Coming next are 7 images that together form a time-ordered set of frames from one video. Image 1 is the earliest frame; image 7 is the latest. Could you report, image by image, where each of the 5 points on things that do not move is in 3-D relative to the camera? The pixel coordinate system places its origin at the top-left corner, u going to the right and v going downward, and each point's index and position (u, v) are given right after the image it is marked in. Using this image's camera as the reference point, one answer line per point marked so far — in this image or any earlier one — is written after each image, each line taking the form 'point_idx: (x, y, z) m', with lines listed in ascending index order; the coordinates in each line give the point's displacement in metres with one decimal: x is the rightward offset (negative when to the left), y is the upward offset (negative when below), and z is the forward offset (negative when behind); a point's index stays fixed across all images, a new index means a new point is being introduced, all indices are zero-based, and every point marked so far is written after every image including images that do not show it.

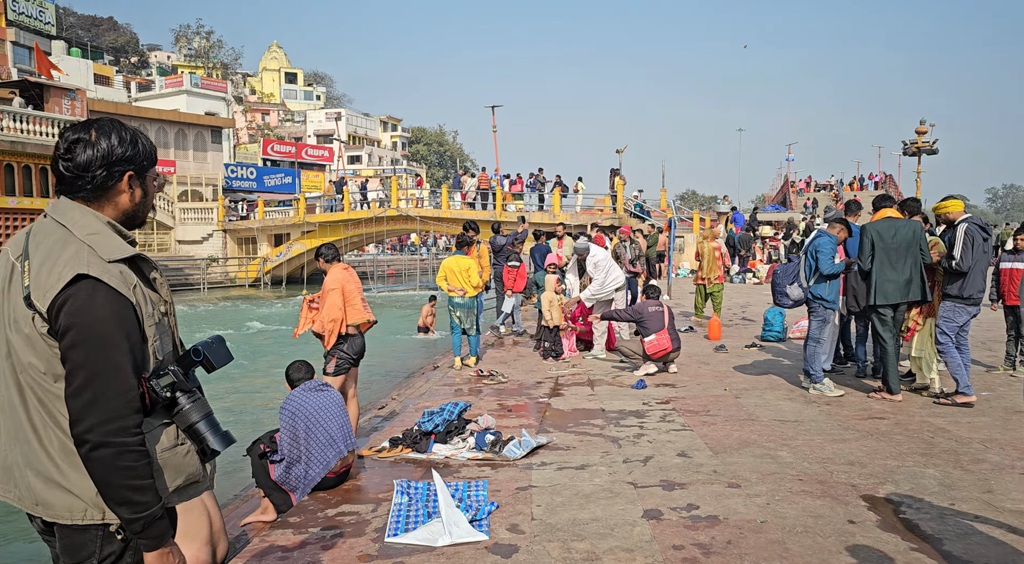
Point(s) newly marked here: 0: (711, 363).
0: (+2.4, -1.0, +8.7) m
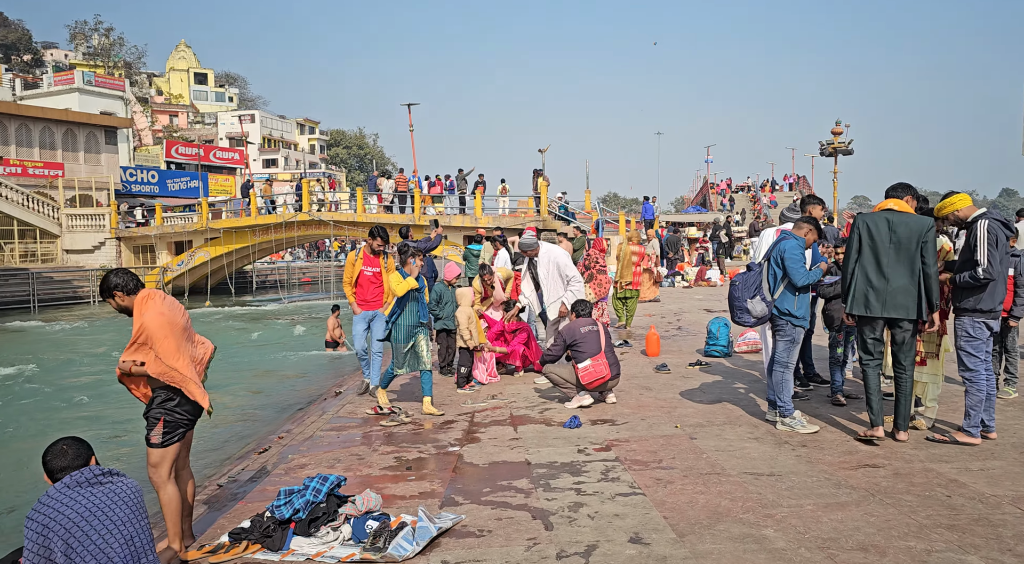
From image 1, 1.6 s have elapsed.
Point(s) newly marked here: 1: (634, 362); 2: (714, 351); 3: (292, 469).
0: (+1.5, -1.1, +7.5) m
1: (+1.5, -1.0, +9.0) m
2: (+2.6, -0.9, +9.2) m
3: (-1.6, -1.4, +5.2) m
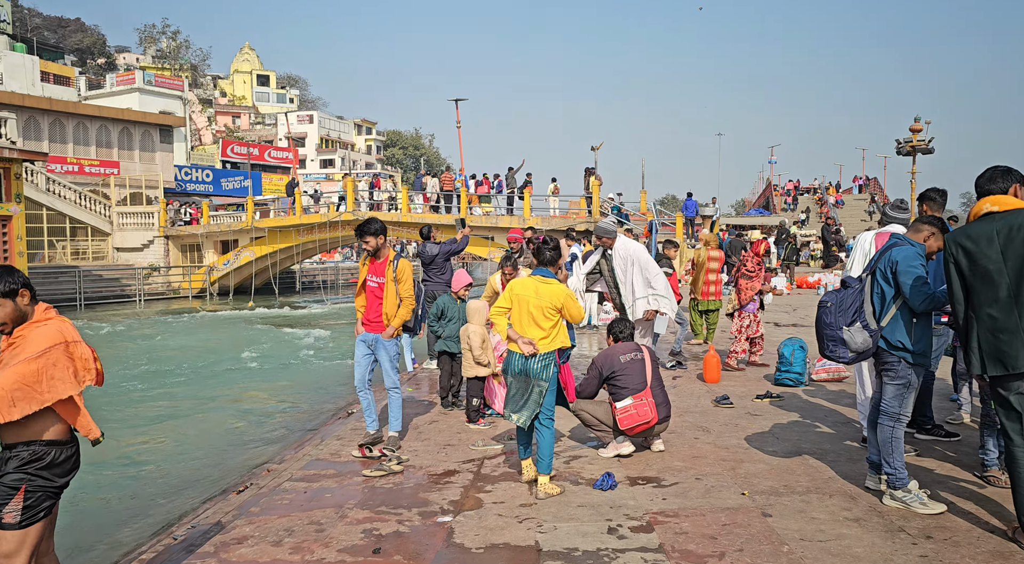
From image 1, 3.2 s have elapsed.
0: (+1.7, -1.2, +6.0) m
1: (+1.9, -1.1, +7.6) m
2: (+2.9, -1.0, +7.6) m
3: (-1.6, -1.5, +4.0) m
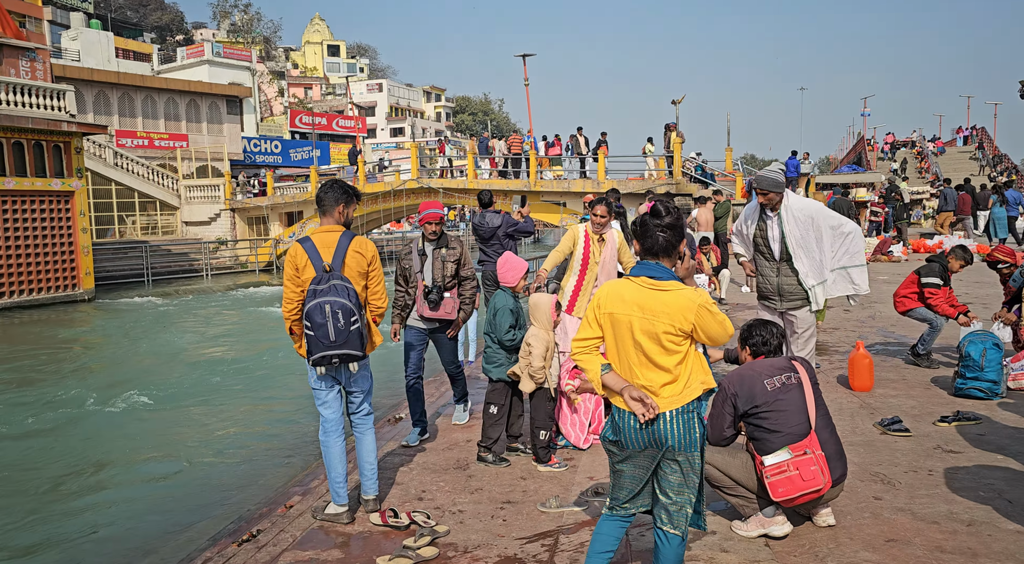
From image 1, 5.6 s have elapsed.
0: (+2.2, -1.1, +4.1) m
1: (+2.5, -1.0, +5.6) m
2: (+3.6, -0.8, +5.5) m
3: (-1.3, -1.5, +2.4) m
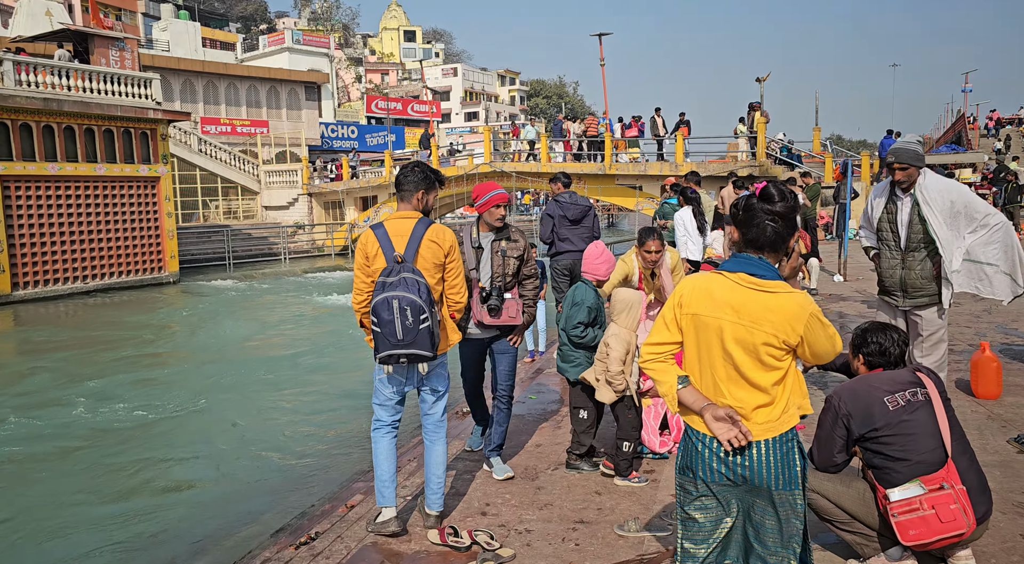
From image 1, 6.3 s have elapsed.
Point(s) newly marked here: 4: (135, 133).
0: (+2.6, -1.1, +3.4) m
1: (+3.0, -0.9, +4.9) m
2: (+4.1, -0.8, +4.7) m
3: (-1.1, -1.5, +2.1) m
4: (-9.4, +3.7, +17.9) m
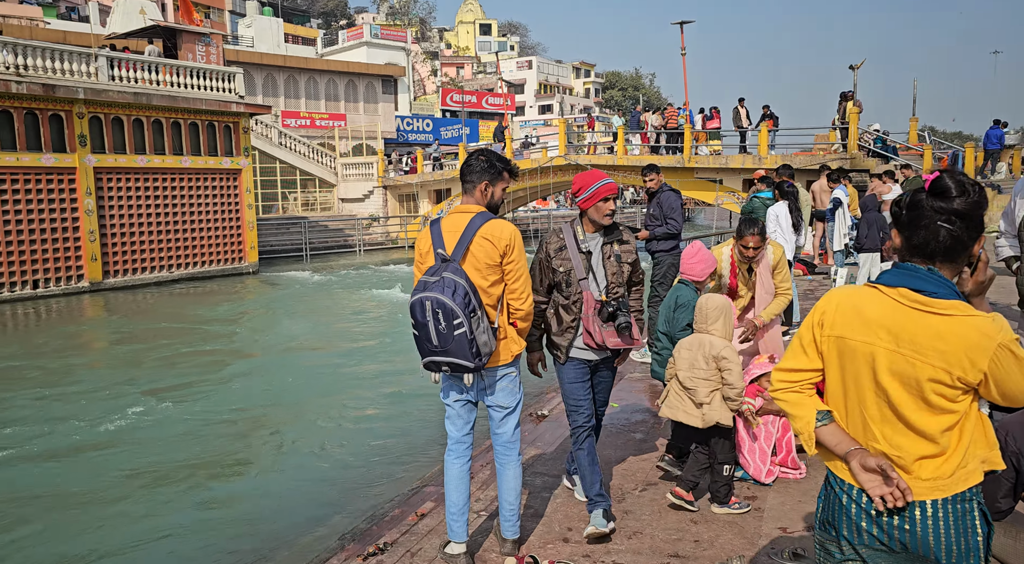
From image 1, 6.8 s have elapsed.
0: (+2.9, -1.2, +2.7) m
1: (+3.5, -1.0, +4.2) m
2: (+4.5, -0.9, +3.9) m
3: (-0.8, -1.5, +1.8) m
4: (-7.5, +4.0, +18.3) m
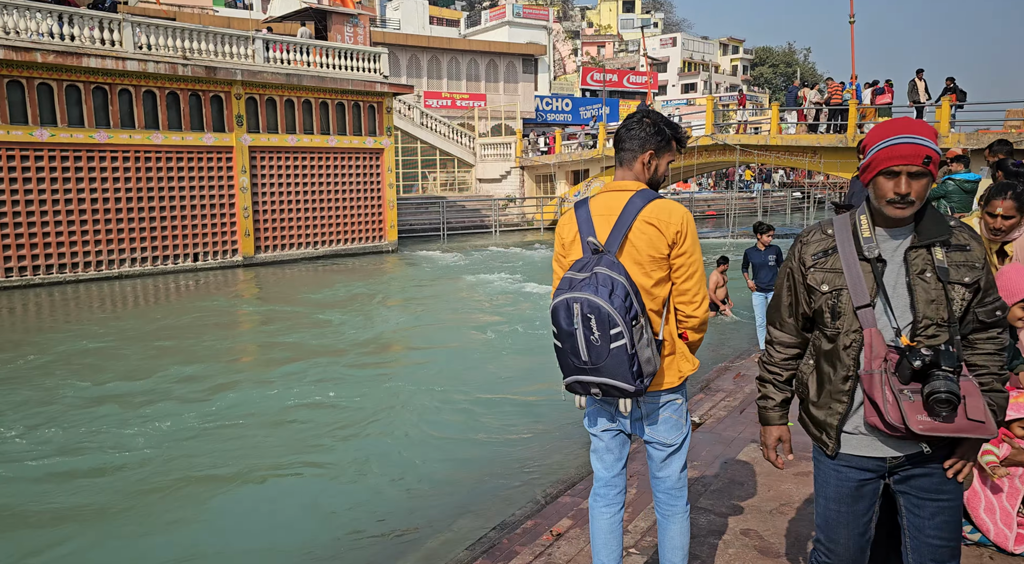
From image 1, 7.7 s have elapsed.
0: (+3.3, -1.3, +1.5) m
1: (+4.2, -1.1, +2.8) m
2: (+5.2, -1.0, +2.4) m
3: (-0.5, -1.4, +1.3) m
4: (-3.8, +4.6, +18.5) m
